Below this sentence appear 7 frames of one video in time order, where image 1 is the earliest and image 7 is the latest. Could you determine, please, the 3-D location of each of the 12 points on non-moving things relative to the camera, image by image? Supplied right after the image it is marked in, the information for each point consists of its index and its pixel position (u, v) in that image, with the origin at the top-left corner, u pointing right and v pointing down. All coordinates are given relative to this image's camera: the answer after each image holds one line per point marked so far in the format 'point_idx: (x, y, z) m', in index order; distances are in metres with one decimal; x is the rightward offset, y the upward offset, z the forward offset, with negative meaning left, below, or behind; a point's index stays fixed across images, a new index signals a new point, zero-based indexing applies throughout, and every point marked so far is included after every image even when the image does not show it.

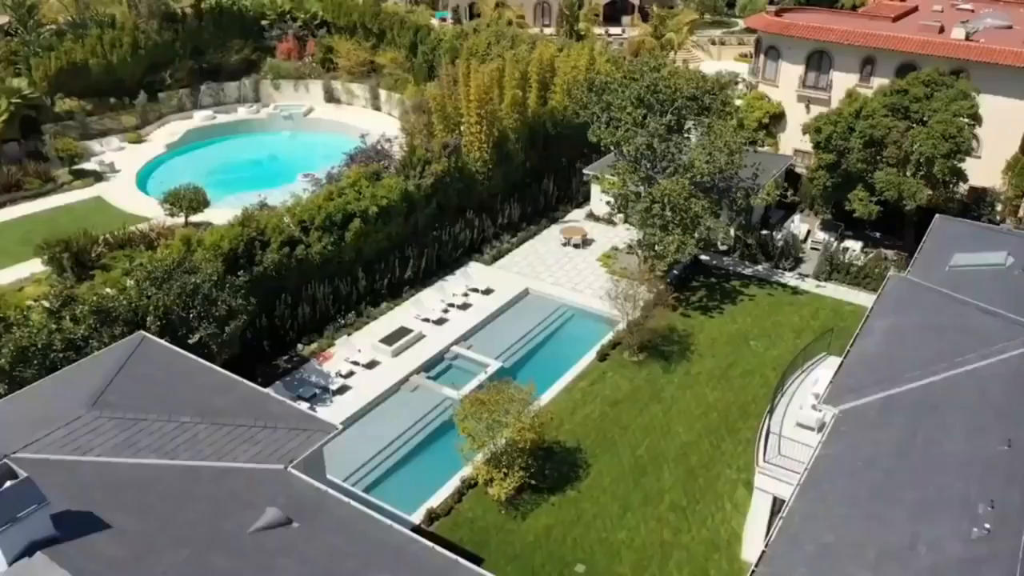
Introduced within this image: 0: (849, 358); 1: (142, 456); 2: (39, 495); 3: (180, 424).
0: (+6.2, -1.3, +19.6) m
1: (-5.5, -2.5, +15.8) m
2: (-5.7, -2.4, +12.8) m
3: (-5.3, -2.1, +17.1) m
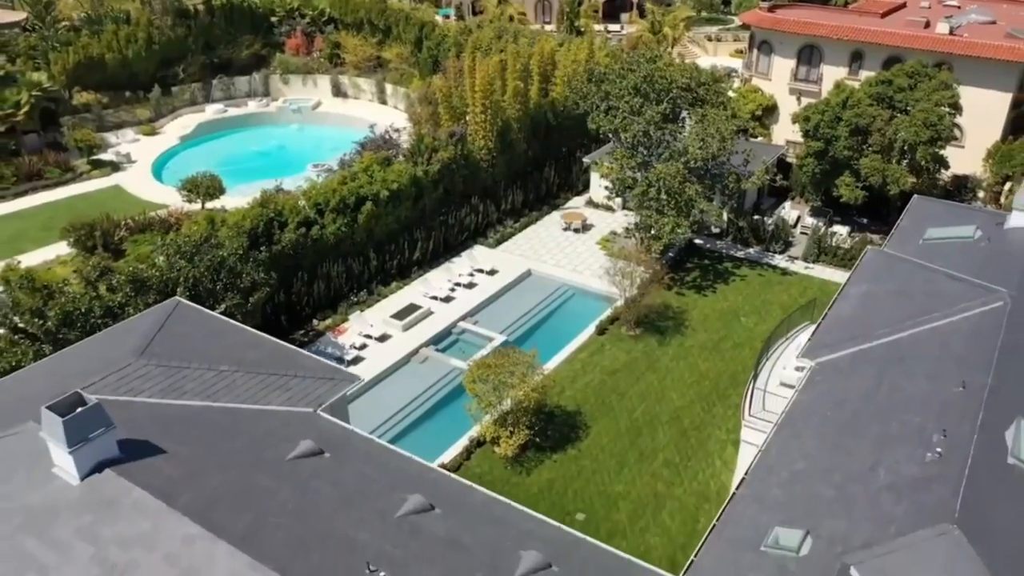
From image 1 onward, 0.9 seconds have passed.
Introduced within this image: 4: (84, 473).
0: (+6.3, -0.7, +21.4) m
1: (-5.4, -1.8, +17.7) m
2: (-5.5, -1.8, +14.6) m
3: (-5.2, -1.4, +18.9) m
4: (-5.8, -2.5, +14.6) m
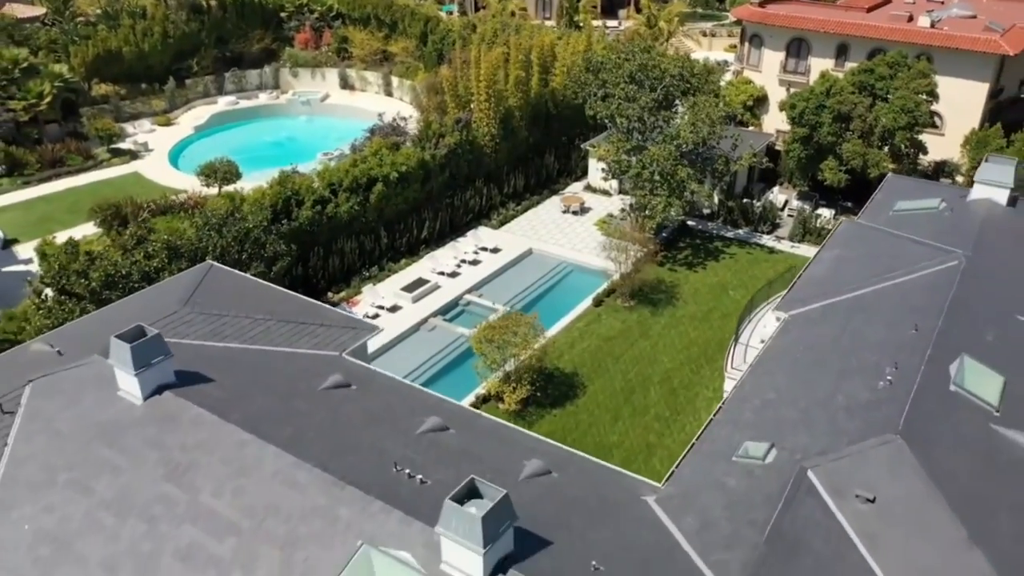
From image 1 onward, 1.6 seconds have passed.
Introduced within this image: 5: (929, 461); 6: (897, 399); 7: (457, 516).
0: (+6.4, +0.1, +23.6) m
1: (-5.3, -1.0, +19.9) m
2: (-5.5, -0.9, +16.9) m
3: (-5.1, -0.6, +21.1) m
4: (-5.7, -1.6, +16.8) m
5: (+6.0, -2.5, +15.6) m
6: (+6.1, -1.8, +17.2) m
7: (-0.6, -2.6, +12.4) m
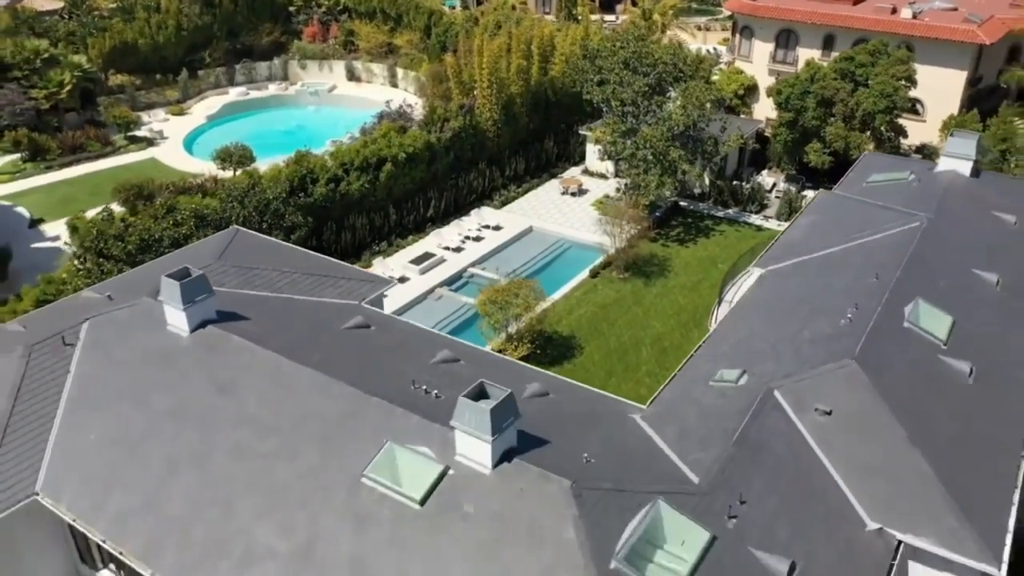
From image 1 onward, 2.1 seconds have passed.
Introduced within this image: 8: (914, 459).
0: (+6.4, +1.1, +25.9) m
1: (-5.2, 0.0, +22.1) m
2: (-5.4, 0.0, +19.1) m
3: (-5.0, +0.4, +23.3) m
4: (-5.6, -0.7, +19.0) m
5: (+6.1, -1.5, +17.8) m
6: (+6.2, -0.8, +19.4) m
7: (-0.6, -1.6, +14.6) m
8: (+6.0, -2.6, +16.0) m
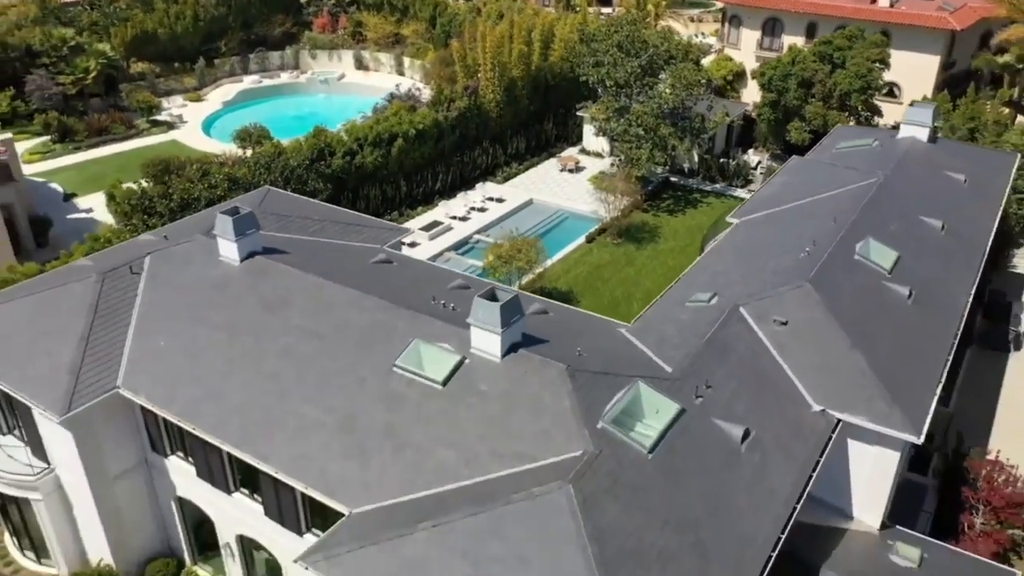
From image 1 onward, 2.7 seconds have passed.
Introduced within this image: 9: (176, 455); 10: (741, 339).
0: (+6.5, +2.4, +29.0) m
1: (-5.1, +1.3, +25.2) m
2: (-5.3, +1.3, +22.2) m
3: (-5.0, +1.7, +26.4) m
4: (-5.6, +0.6, +22.1) m
5: (+6.2, -0.2, +20.9) m
6: (+6.3, +0.5, +22.5) m
7: (-0.5, -0.3, +17.7) m
8: (+6.1, -1.2, +19.1) m
9: (-6.2, -3.1, +20.0) m
10: (+4.2, -0.9, +19.7) m
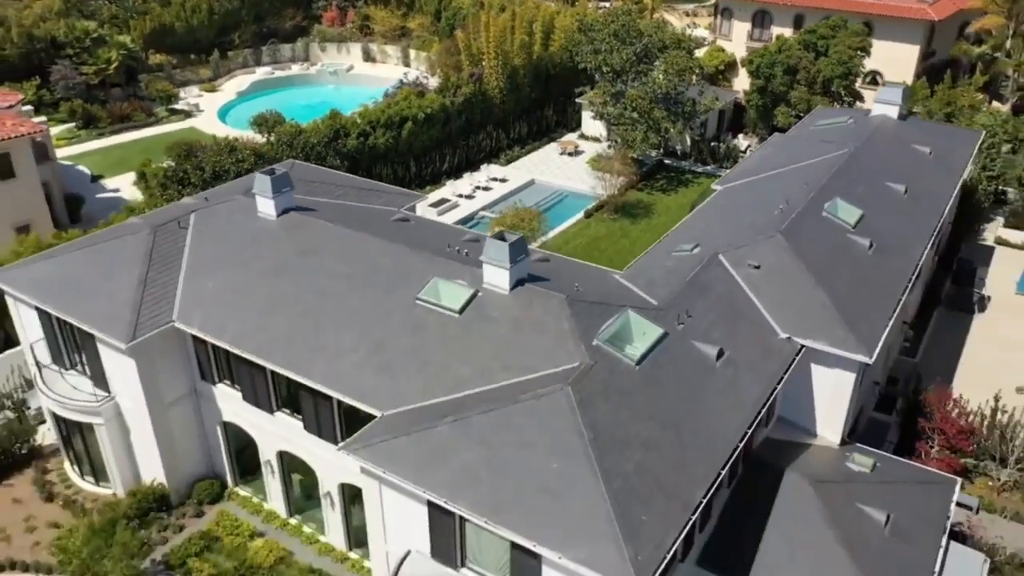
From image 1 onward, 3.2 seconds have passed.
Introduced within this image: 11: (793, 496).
0: (+6.6, +3.5, +31.7) m
1: (-5.0, +2.4, +28.0) m
2: (-5.2, +2.4, +25.0) m
3: (-4.8, +2.8, +29.2) m
4: (-5.4, +1.7, +24.9) m
5: (+6.3, +0.9, +23.7) m
6: (+6.4, +1.6, +25.3) m
7: (-0.3, +0.8, +20.5) m
8: (+6.2, -0.1, +21.9) m
9: (-6.1, -2.0, +22.8) m
10: (+4.3, +0.2, +22.5) m
11: (+5.1, -3.8, +19.6) m
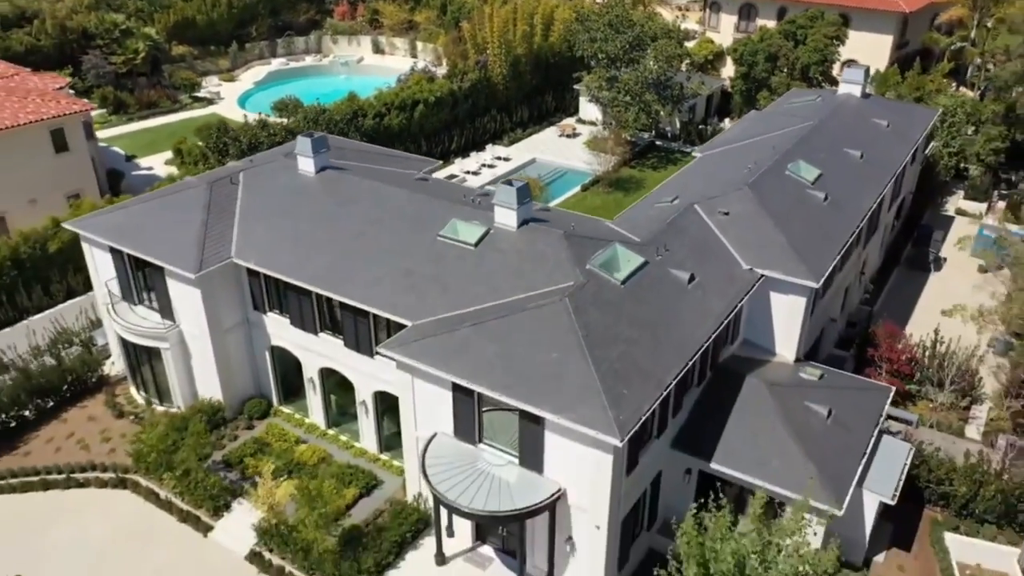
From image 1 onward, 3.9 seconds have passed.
0: (+6.8, +4.9, +35.8) m
1: (-4.9, +3.8, +32.0) m
2: (-5.0, +3.9, +29.0) m
3: (-4.7, +4.2, +33.2) m
4: (-5.3, +3.2, +28.9) m
5: (+6.5, +2.3, +27.7) m
6: (+6.6, +3.0, +29.3) m
7: (-0.2, +2.2, +24.5) m
8: (+6.4, +1.3, +26.0) m
9: (-6.0, -0.6, +26.8) m
10: (+4.5, +1.6, +26.5) m
11: (+5.3, -2.4, +23.6) m
